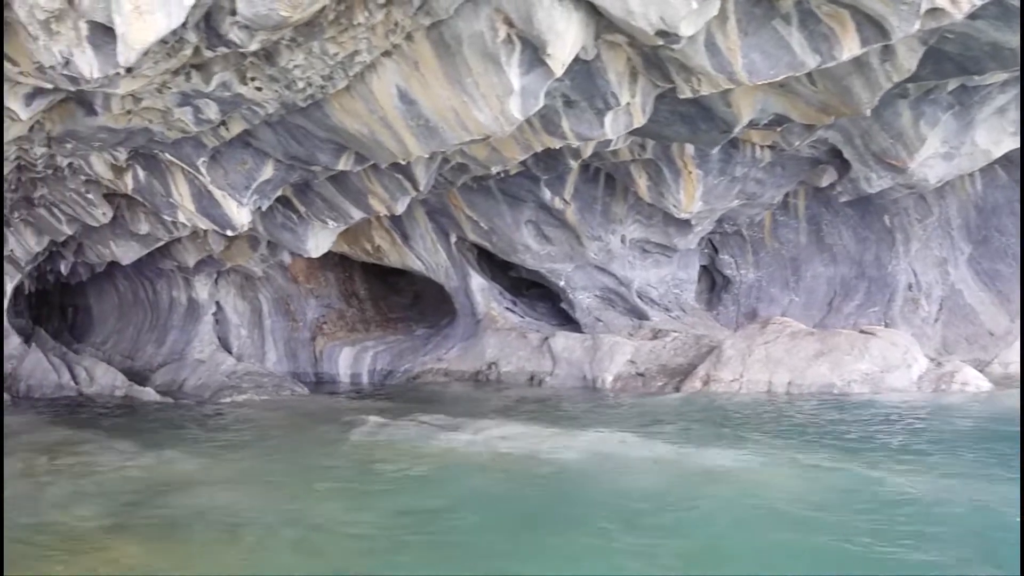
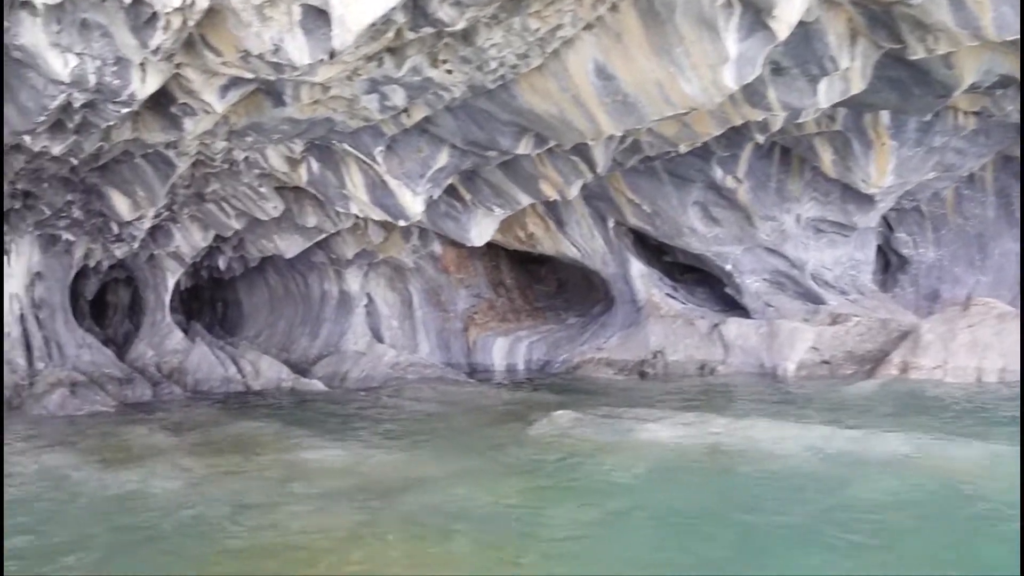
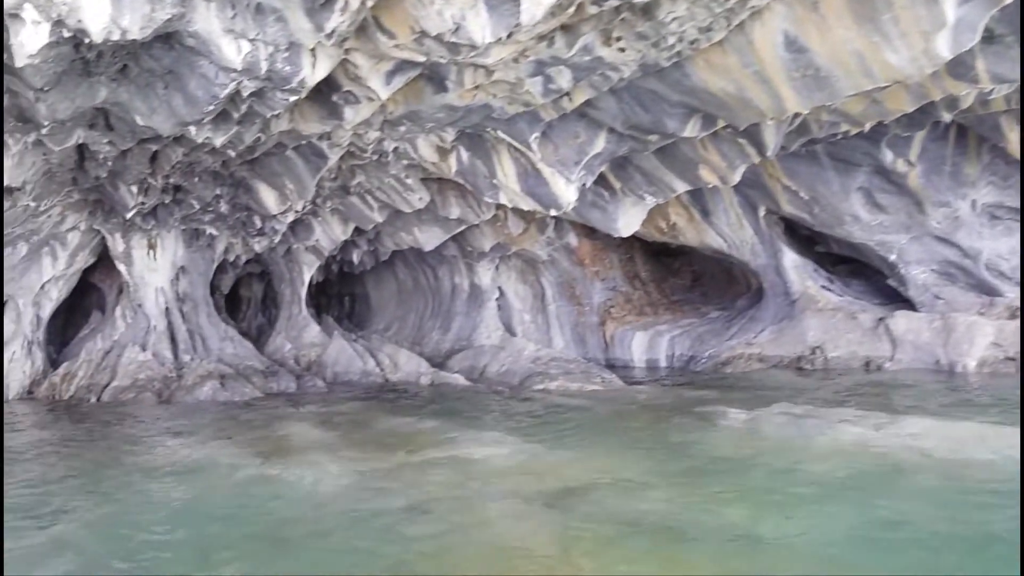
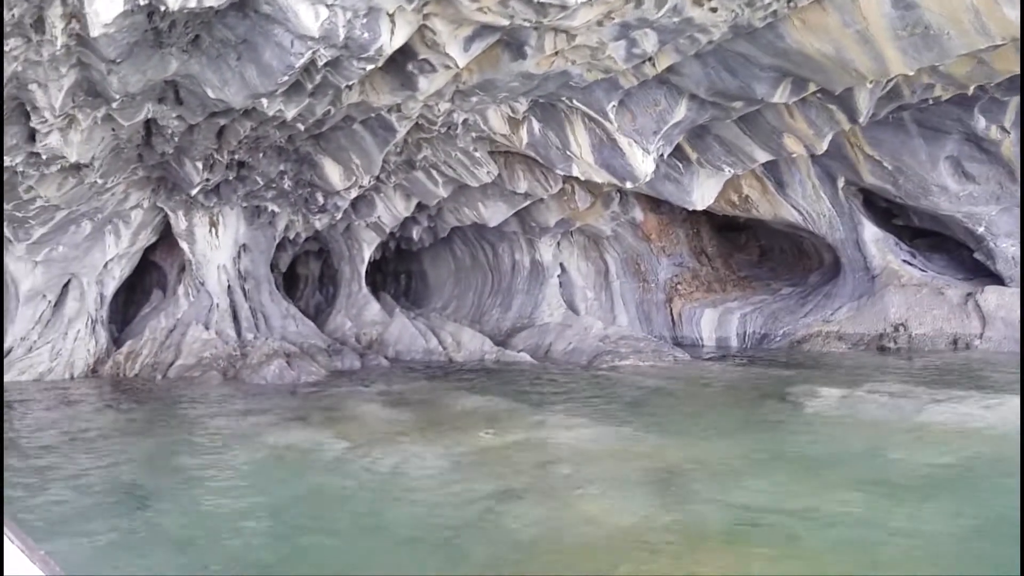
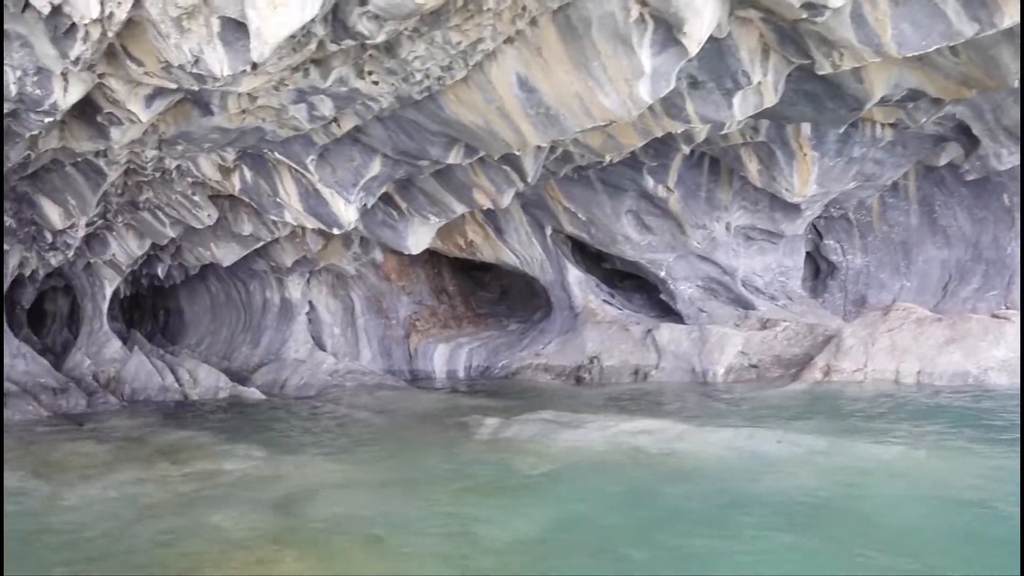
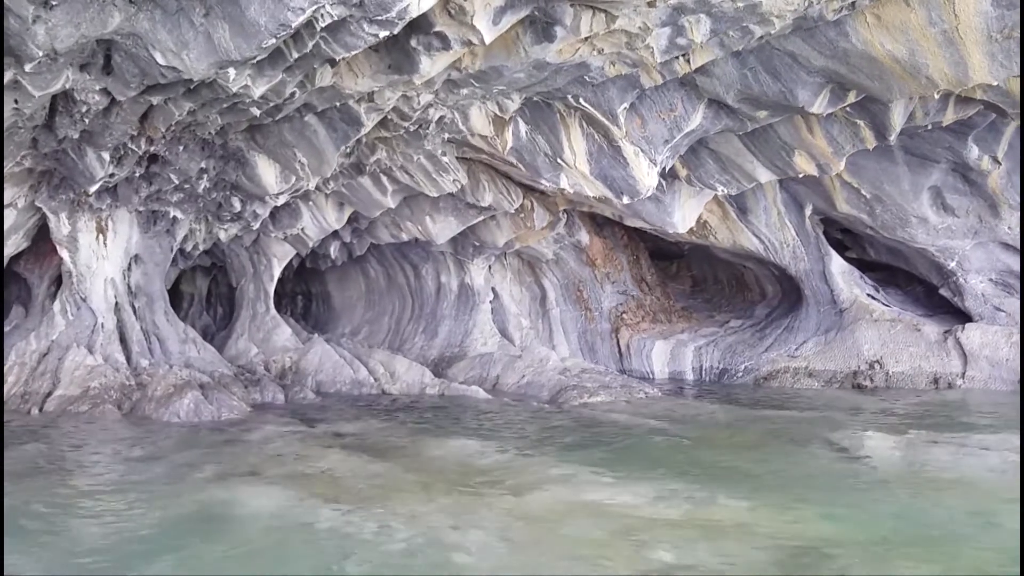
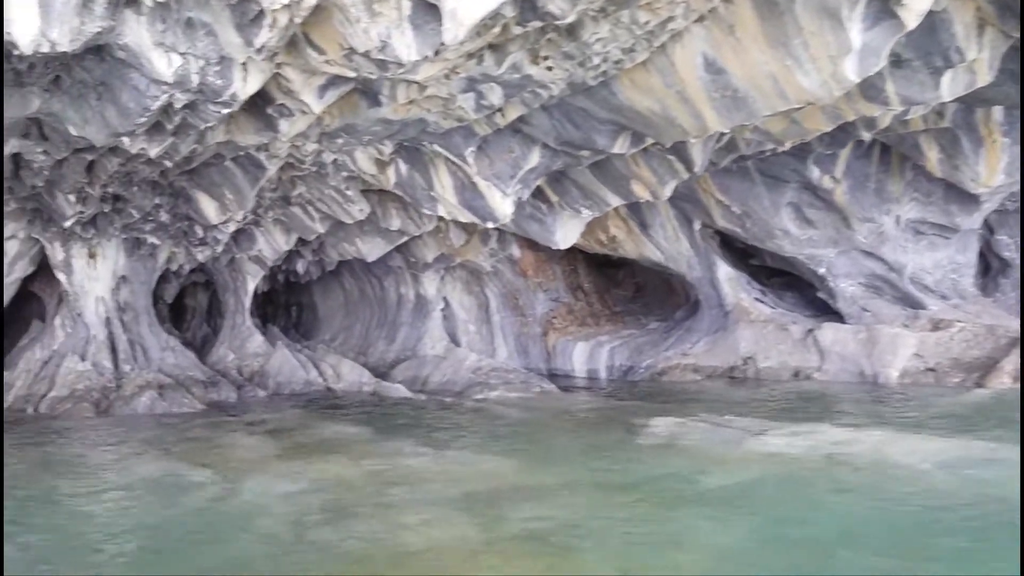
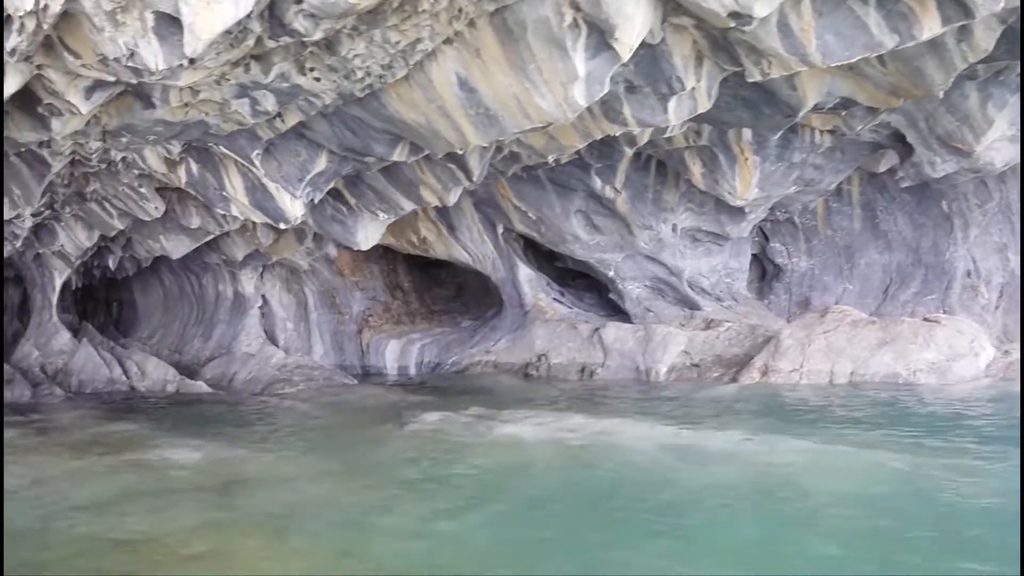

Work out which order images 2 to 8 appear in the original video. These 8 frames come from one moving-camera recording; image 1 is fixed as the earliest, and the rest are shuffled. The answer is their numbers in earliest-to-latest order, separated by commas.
8, 5, 2, 7, 3, 4, 6
